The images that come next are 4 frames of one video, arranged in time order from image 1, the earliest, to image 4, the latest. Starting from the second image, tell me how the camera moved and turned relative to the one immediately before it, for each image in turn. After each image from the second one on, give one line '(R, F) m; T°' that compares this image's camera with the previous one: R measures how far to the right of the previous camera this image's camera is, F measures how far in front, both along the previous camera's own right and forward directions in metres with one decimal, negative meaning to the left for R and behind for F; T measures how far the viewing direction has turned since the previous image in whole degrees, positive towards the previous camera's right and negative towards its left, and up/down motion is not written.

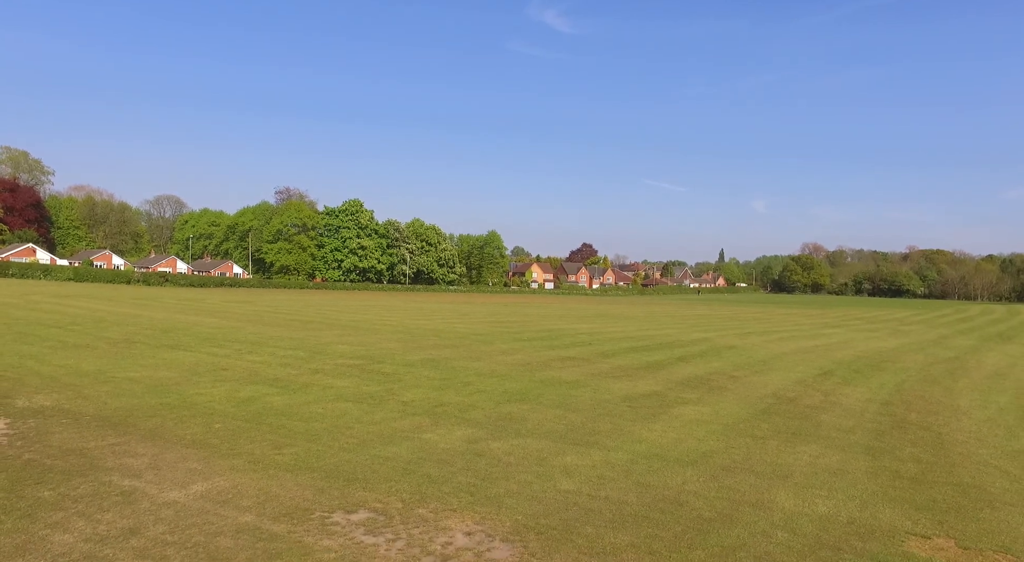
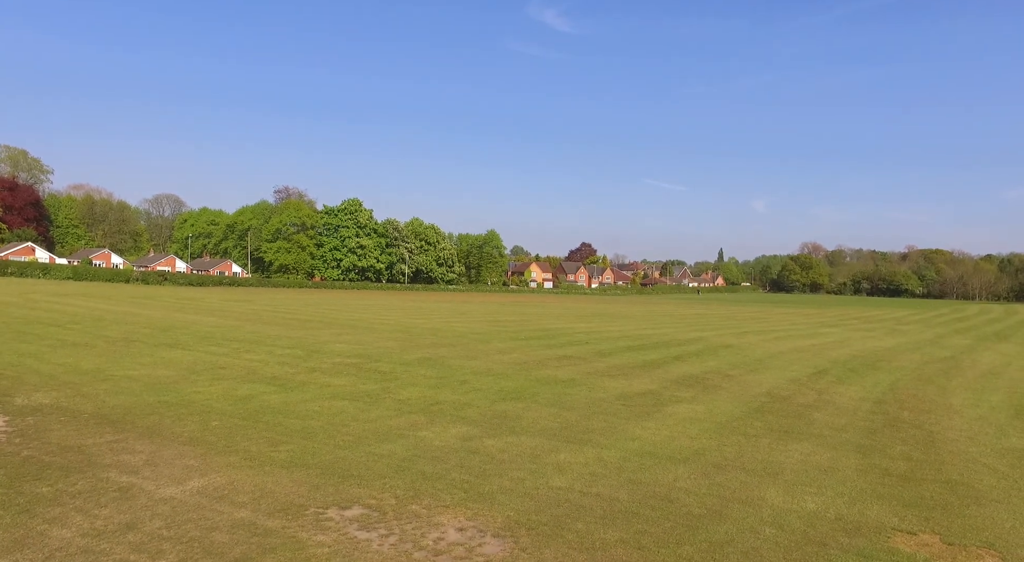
(+0.1, -0.1) m; 0°
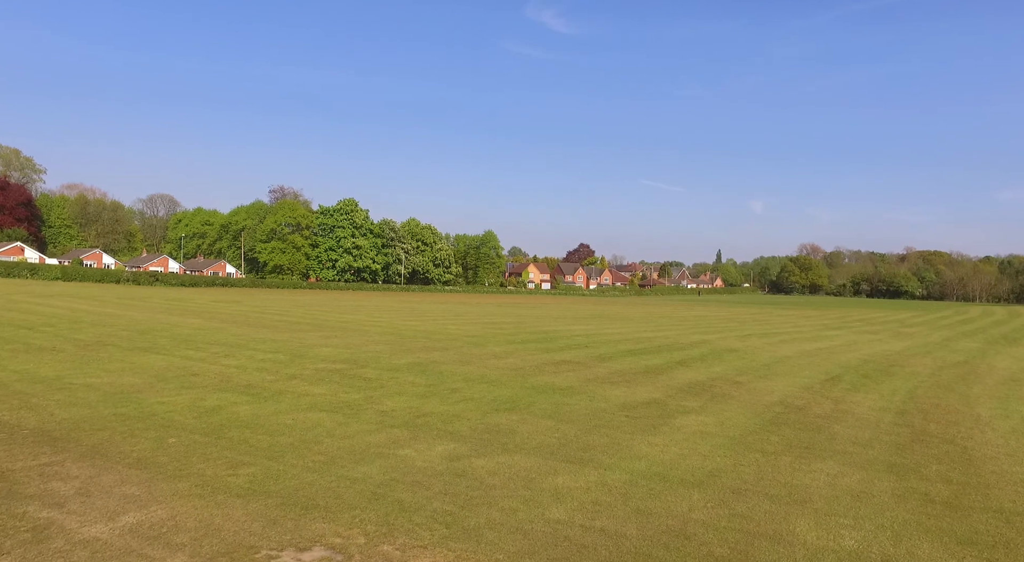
(+0.1, +1.1) m; 0°
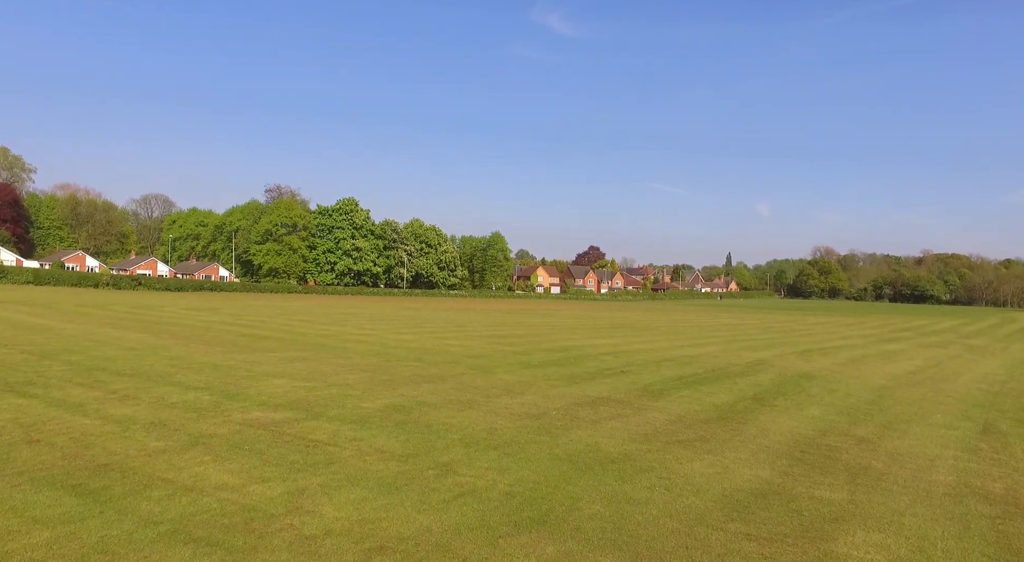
(-0.2, +5.4) m; -1°
